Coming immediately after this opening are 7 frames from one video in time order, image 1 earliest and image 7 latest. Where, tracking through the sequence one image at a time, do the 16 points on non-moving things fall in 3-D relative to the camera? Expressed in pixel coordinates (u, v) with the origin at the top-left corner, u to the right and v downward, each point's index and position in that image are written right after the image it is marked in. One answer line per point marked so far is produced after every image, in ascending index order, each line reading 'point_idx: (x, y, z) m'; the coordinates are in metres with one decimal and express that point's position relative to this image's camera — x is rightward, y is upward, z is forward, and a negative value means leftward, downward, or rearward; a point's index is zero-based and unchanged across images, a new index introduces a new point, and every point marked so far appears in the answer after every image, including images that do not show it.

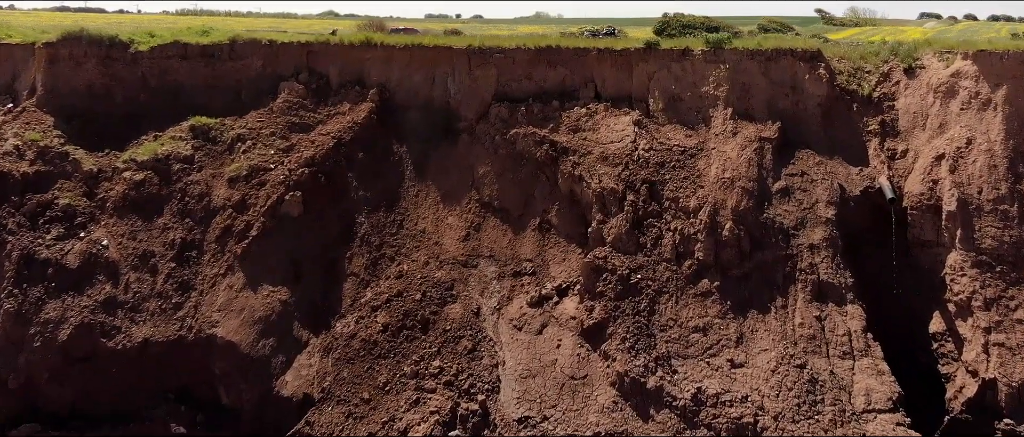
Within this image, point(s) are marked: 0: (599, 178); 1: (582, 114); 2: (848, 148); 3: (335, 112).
0: (+1.5, +0.7, +11.4) m
1: (+1.3, +1.9, +12.2) m
2: (+6.1, +1.3, +12.0) m
3: (-3.3, +2.0, +12.3) m
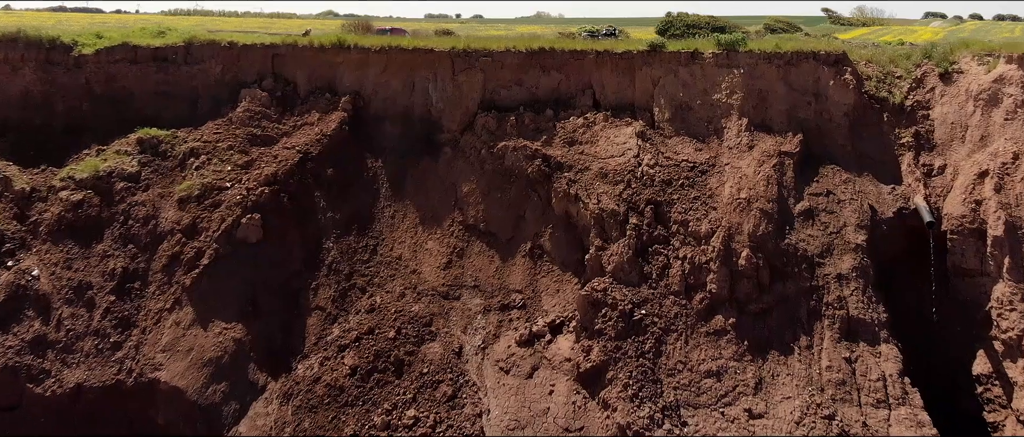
0: (+1.3, +0.3, +10.0) m
1: (+1.1, +1.5, +10.8) m
2: (+5.9, +0.9, +10.7) m
3: (-3.5, +1.6, +11.0) m
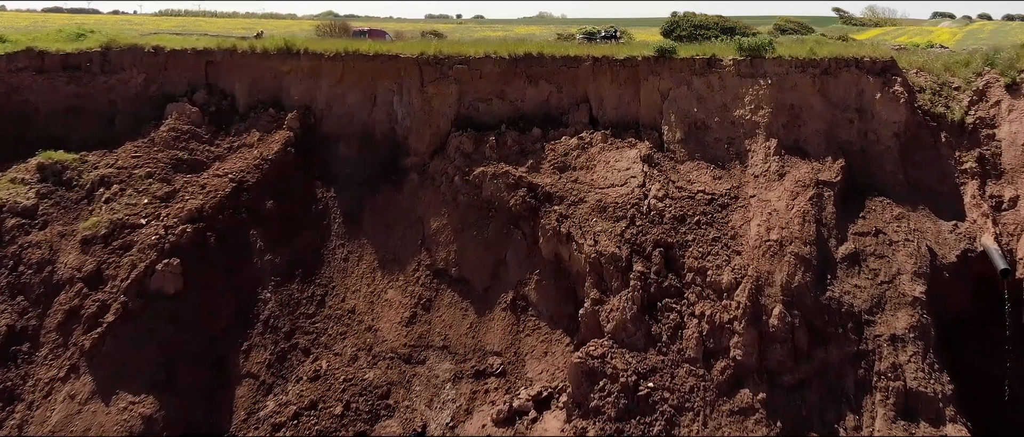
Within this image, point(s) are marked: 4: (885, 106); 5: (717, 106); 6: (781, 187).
0: (+1.0, -0.2, +8.1) m
1: (+0.8, +1.0, +8.9) m
2: (+5.6, +0.3, +8.8) m
3: (-3.7, +1.0, +9.1) m
4: (+5.0, +1.5, +8.9) m
5: (+2.8, +1.5, +9.0) m
6: (+3.4, +0.4, +8.4) m
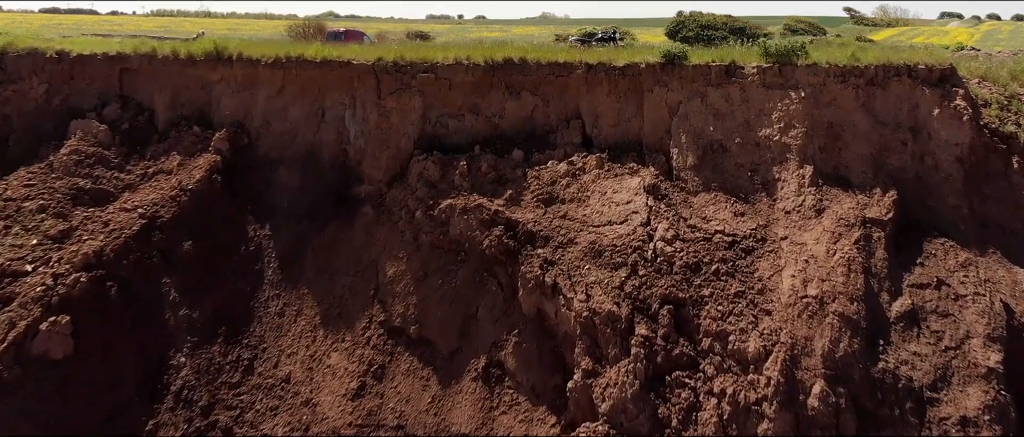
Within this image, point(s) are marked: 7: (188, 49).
0: (+0.7, -0.7, +6.5) m
1: (+0.5, +0.5, +7.3) m
2: (+5.3, -0.2, +7.1) m
3: (-4.0, +0.6, +7.5) m
4: (+4.7, +1.0, +7.3) m
5: (+2.5, +1.0, +7.3) m
6: (+3.1, -0.1, +6.7) m
7: (-3.9, +2.0, +7.9) m
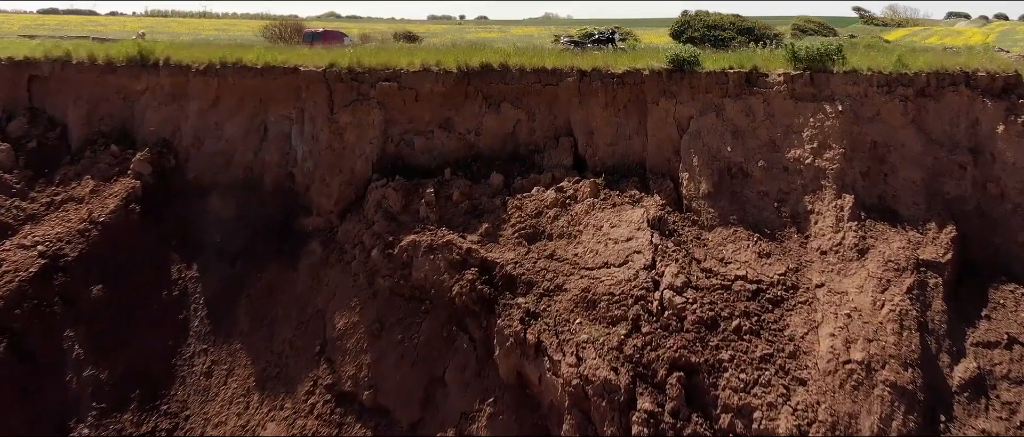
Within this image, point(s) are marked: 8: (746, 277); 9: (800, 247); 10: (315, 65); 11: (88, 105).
0: (+0.5, -1.1, +5.3) m
1: (+0.3, +0.2, +6.1) m
2: (+5.1, -0.5, +5.8) m
3: (-4.2, +0.2, +6.3) m
4: (+4.5, +0.7, +6.0) m
5: (+2.3, +0.7, +6.1) m
6: (+2.9, -0.4, +5.5) m
7: (-4.1, +1.7, +6.7) m
8: (+1.9, -0.5, +5.5) m
9: (+2.5, -0.2, +5.7) m
10: (-1.9, +1.5, +6.5) m
11: (-4.3, +1.1, +6.7) m
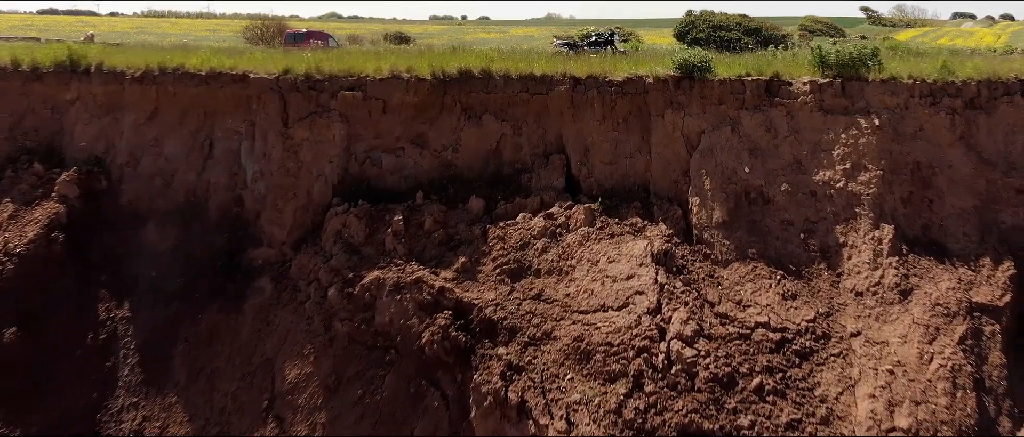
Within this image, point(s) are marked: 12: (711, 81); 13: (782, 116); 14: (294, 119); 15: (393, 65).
0: (+0.4, -1.3, +4.4) m
1: (+0.2, -0.1, +5.2) m
2: (+5.0, -0.8, +5.0) m
3: (-4.4, 0.0, +5.5) m
4: (+4.4, +0.4, +5.1) m
5: (+2.1, +0.4, +5.2) m
6: (+2.7, -0.7, +4.6) m
7: (-4.2, +1.4, +5.9) m
8: (+1.8, -0.7, +4.7) m
9: (+2.4, -0.5, +4.9) m
10: (-2.0, +1.2, +5.6) m
11: (-4.4, +0.9, +5.8) m
12: (+1.6, +1.1, +5.5) m
13: (+2.2, +0.8, +5.3) m
14: (-1.8, +0.8, +5.5) m
15: (-1.0, +1.3, +5.8) m
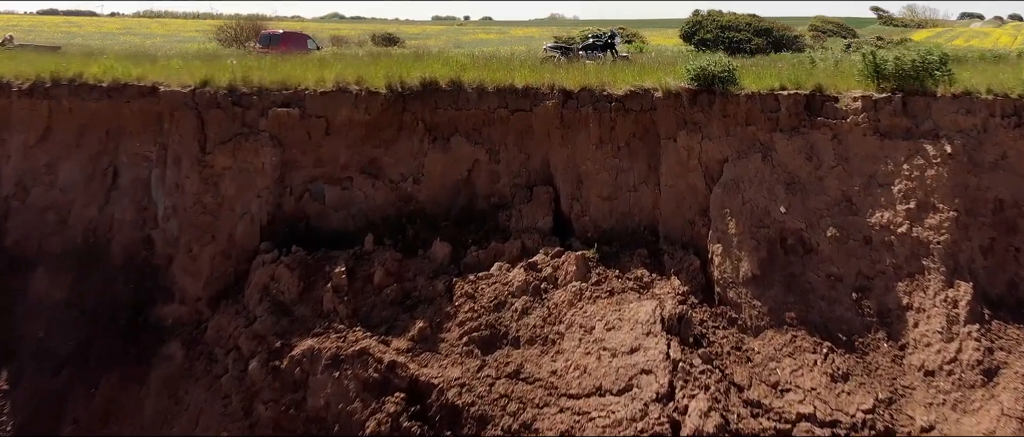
0: (+0.2, -1.6, +3.3) m
1: (0.0, -0.4, +4.1) m
2: (+4.8, -1.1, +3.9) m
3: (-4.5, -0.3, +4.4) m
4: (+4.2, +0.1, +4.0) m
5: (+2.0, +0.1, +4.1) m
6: (+2.6, -1.0, +3.5) m
7: (-4.4, +1.1, +4.8) m
8: (+1.6, -1.1, +3.6) m
9: (+2.2, -0.8, +3.8) m
10: (-2.2, +0.9, +4.6) m
11: (-4.6, +0.6, +4.8) m
12: (+1.5, +0.8, +4.4) m
13: (+2.0, +0.5, +4.2) m
14: (-2.0, +0.5, +4.5) m
15: (-1.2, +1.0, +4.7) m
